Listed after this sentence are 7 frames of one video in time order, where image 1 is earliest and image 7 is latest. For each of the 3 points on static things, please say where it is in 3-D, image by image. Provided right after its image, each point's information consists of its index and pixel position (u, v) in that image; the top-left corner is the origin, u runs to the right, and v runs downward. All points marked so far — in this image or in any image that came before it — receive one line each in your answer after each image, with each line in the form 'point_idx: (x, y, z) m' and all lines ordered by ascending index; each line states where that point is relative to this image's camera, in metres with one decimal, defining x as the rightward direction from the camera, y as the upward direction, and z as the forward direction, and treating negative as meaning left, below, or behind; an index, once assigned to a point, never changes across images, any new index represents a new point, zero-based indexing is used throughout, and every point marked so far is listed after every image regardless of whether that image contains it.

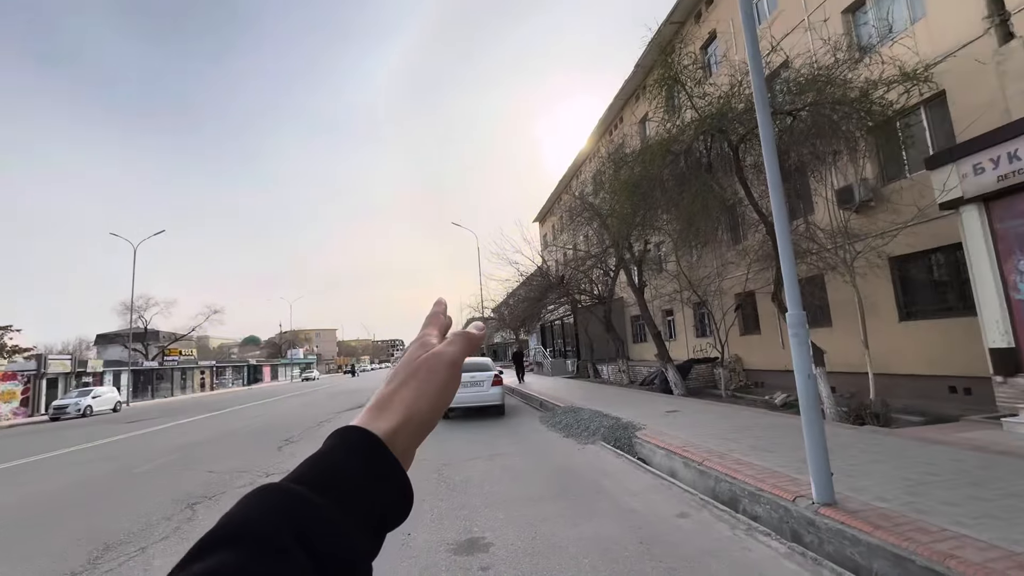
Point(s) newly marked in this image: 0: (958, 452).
0: (+5.2, -1.9, +5.4) m
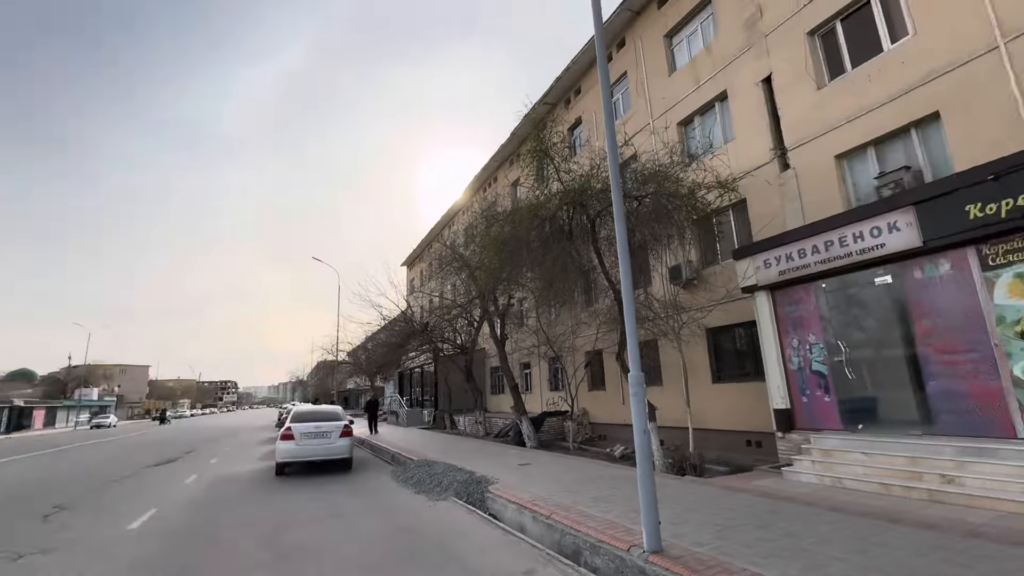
0: (+3.3, -2.9, +6.4) m
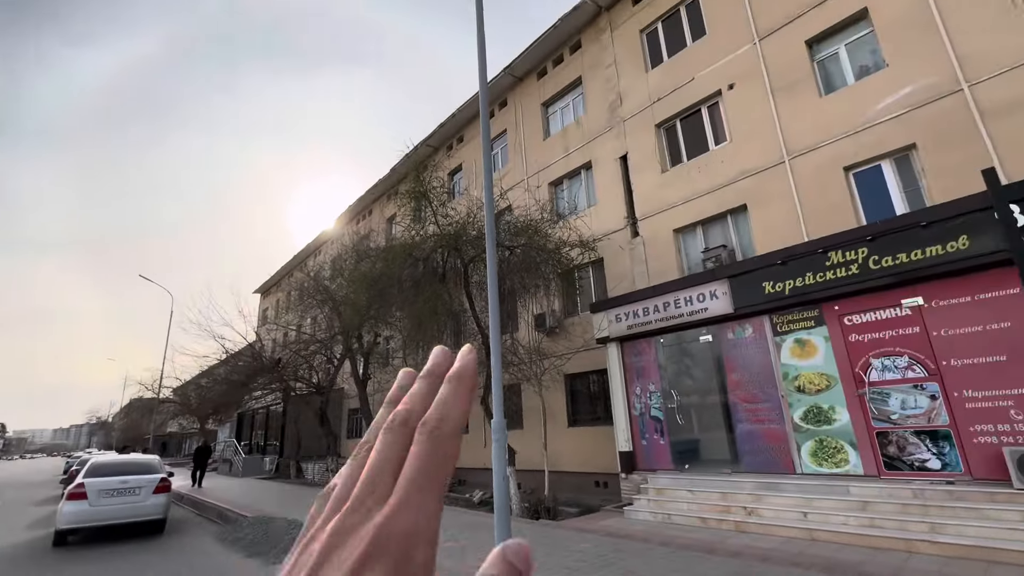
0: (+1.3, -3.7, +6.9) m
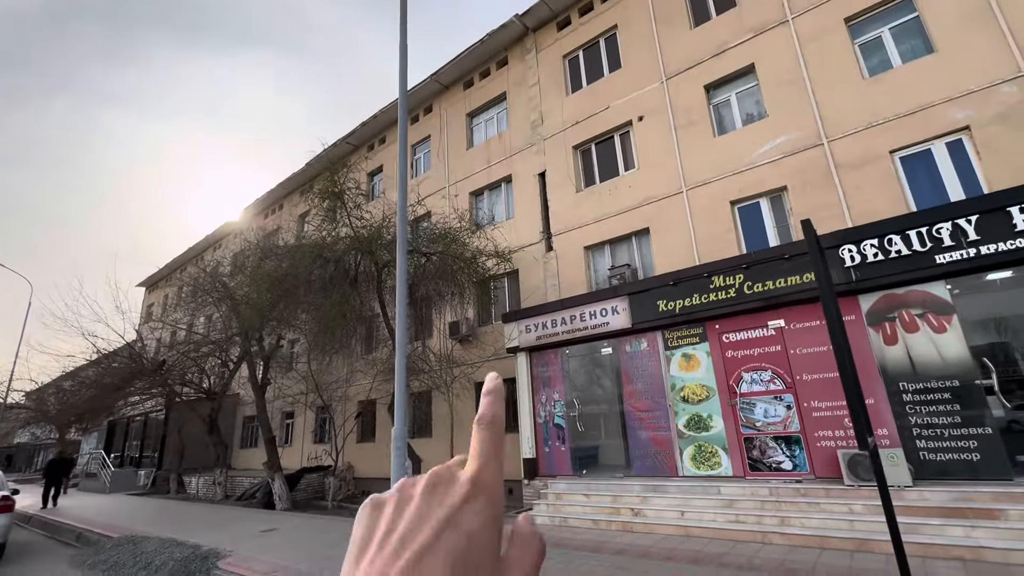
0: (-0.2, -3.8, +7.0) m
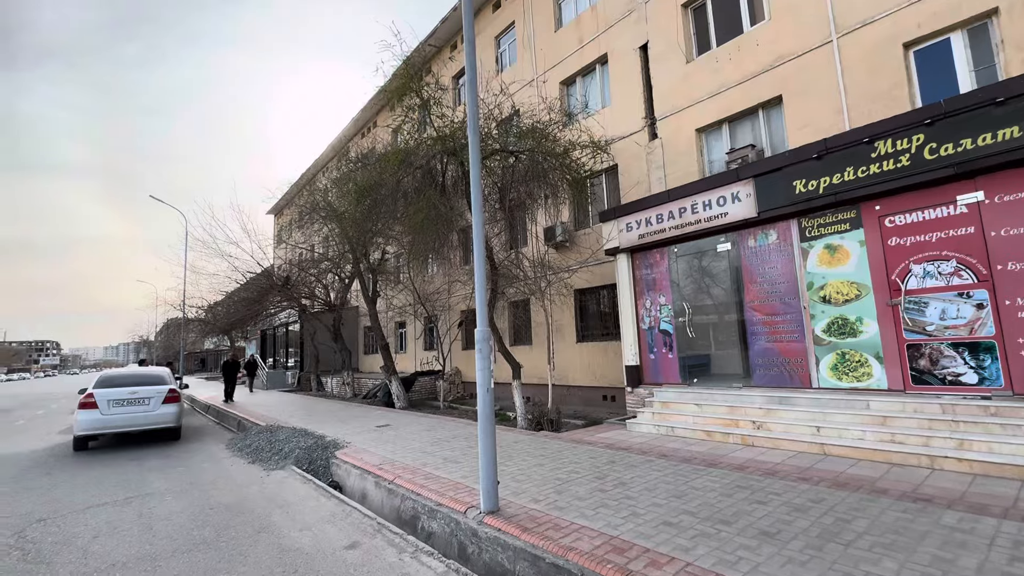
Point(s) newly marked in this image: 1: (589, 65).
0: (+1.2, -2.3, +6.7) m
1: (+2.2, +6.4, +13.4) m
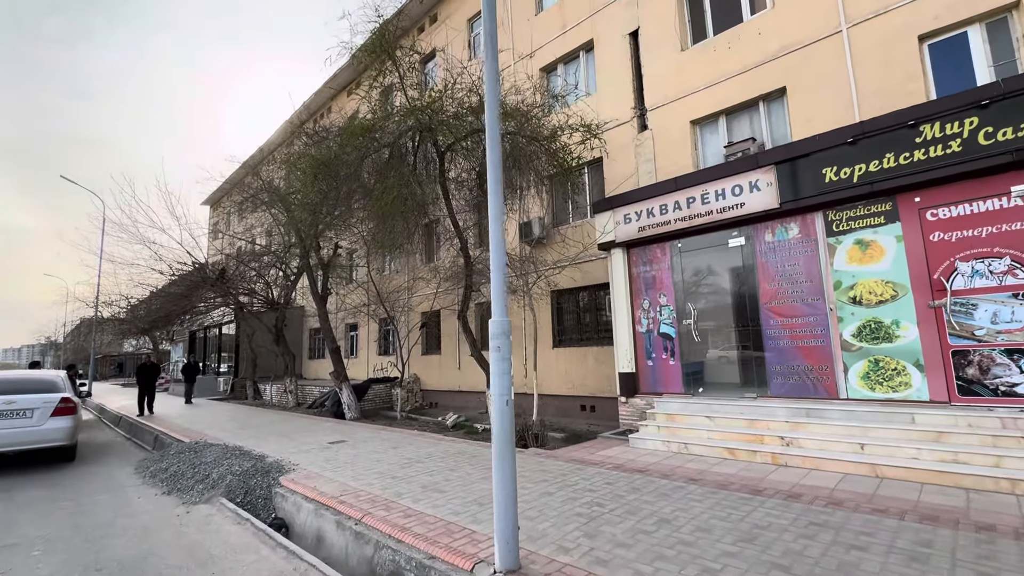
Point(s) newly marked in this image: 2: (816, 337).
0: (+1.2, -2.2, +5.6) m
1: (+1.6, +6.3, +12.5) m
2: (+4.2, -0.7, +6.6) m
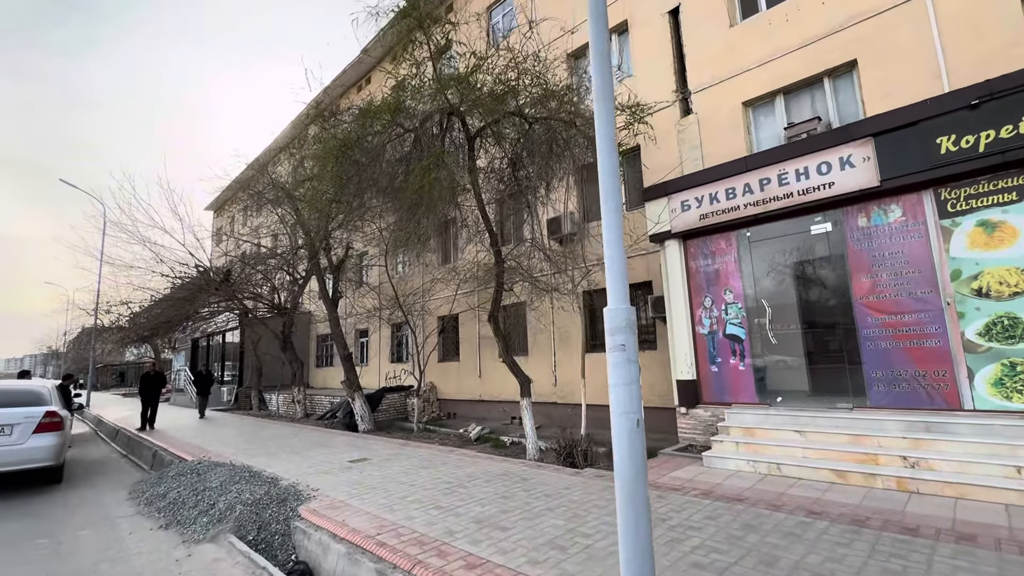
0: (+1.9, -2.1, +4.6) m
1: (+2.3, +6.3, +11.6) m
2: (+4.9, -0.6, +5.6) m
